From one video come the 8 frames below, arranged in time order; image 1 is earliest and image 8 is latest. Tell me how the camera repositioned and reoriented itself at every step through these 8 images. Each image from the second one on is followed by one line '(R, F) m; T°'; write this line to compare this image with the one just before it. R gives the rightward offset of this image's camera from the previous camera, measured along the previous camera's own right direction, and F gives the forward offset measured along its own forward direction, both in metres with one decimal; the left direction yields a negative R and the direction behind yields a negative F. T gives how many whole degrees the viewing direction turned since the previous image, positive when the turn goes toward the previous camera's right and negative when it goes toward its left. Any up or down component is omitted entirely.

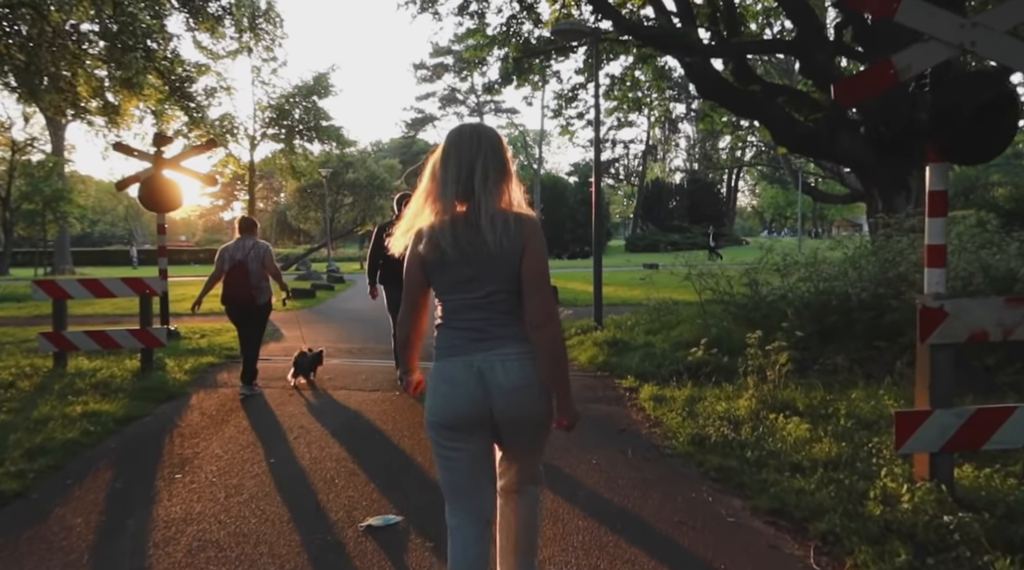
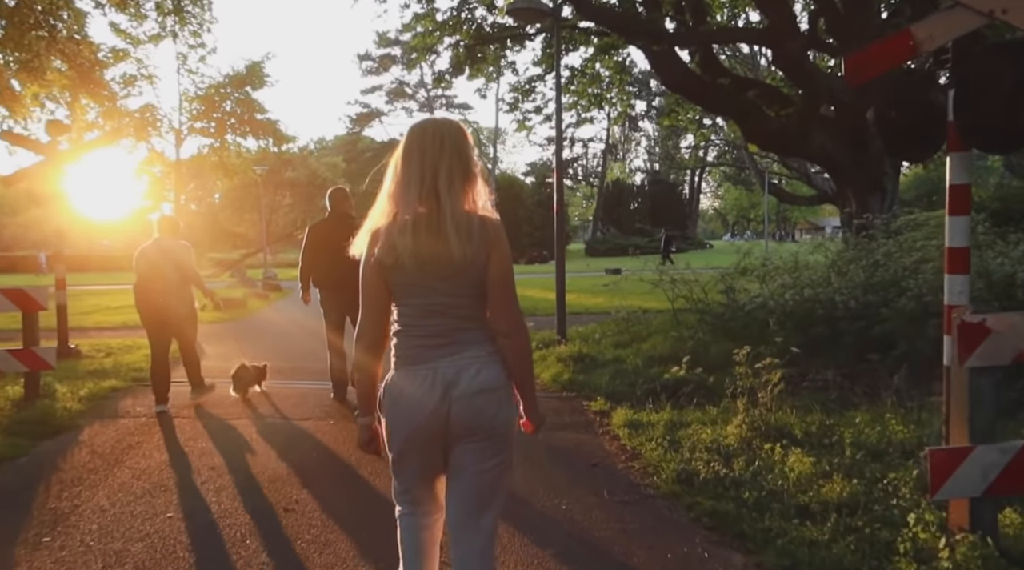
(0.0, +1.3) m; +3°
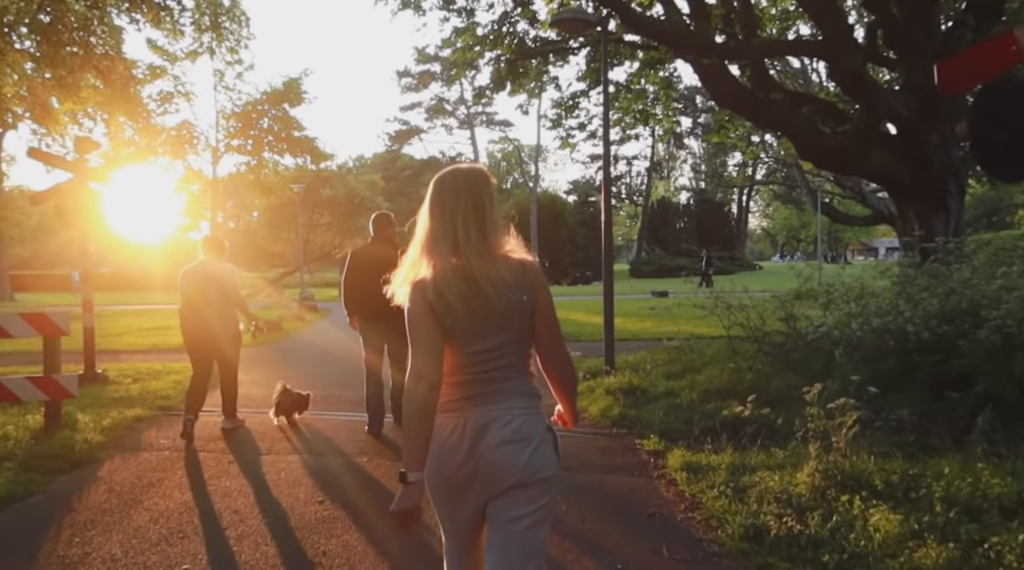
(-0.1, +0.6) m; -2°
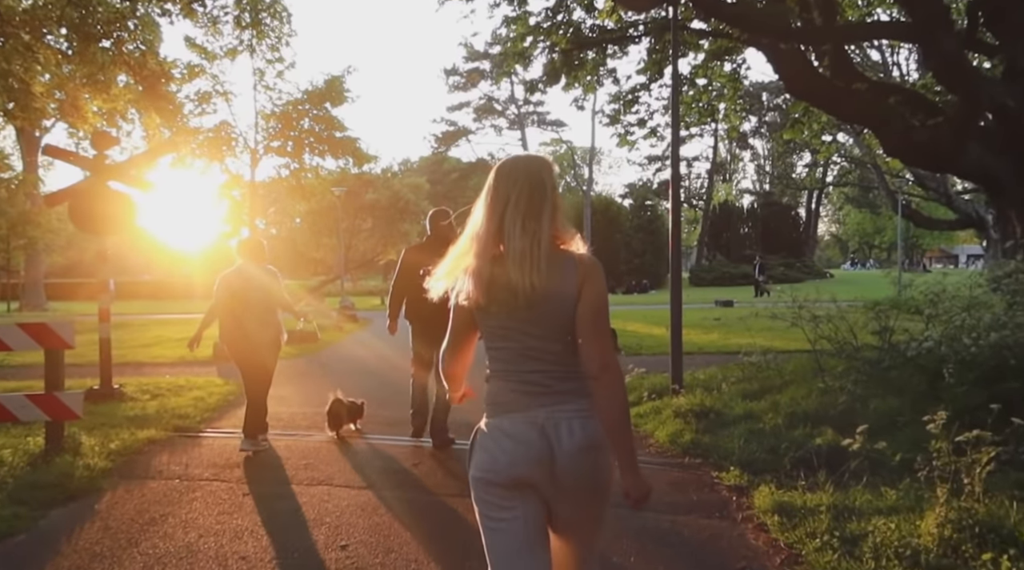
(-0.1, +1.0) m; -3°
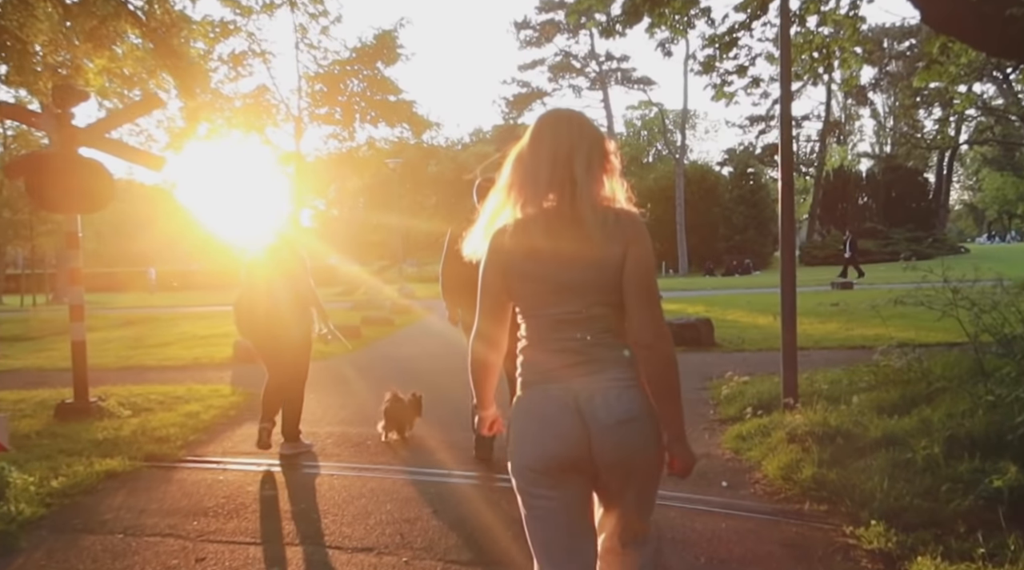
(+0.3, +2.0) m; -6°
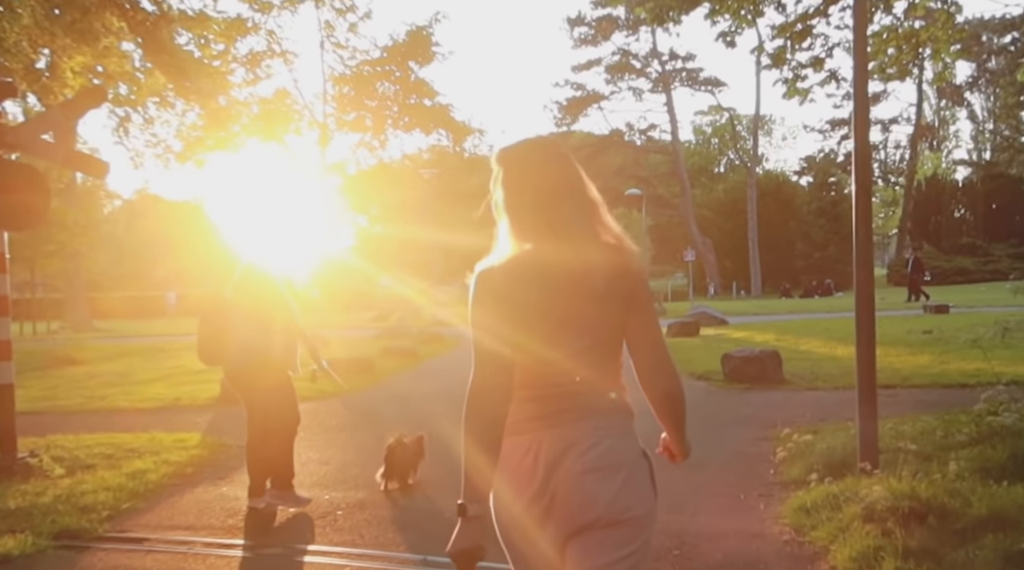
(+0.6, +1.4) m; -5°
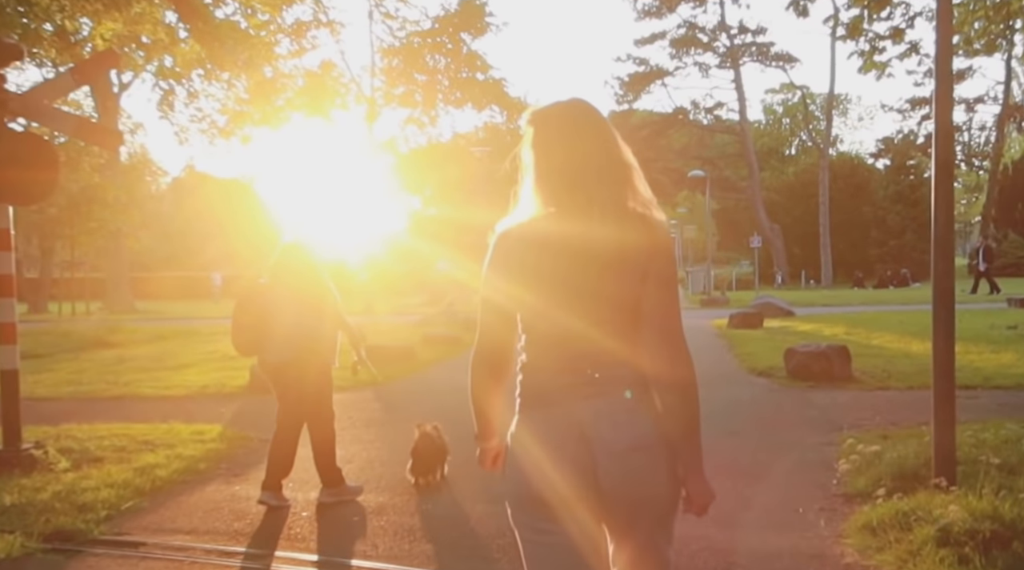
(+0.2, +0.6) m; -4°
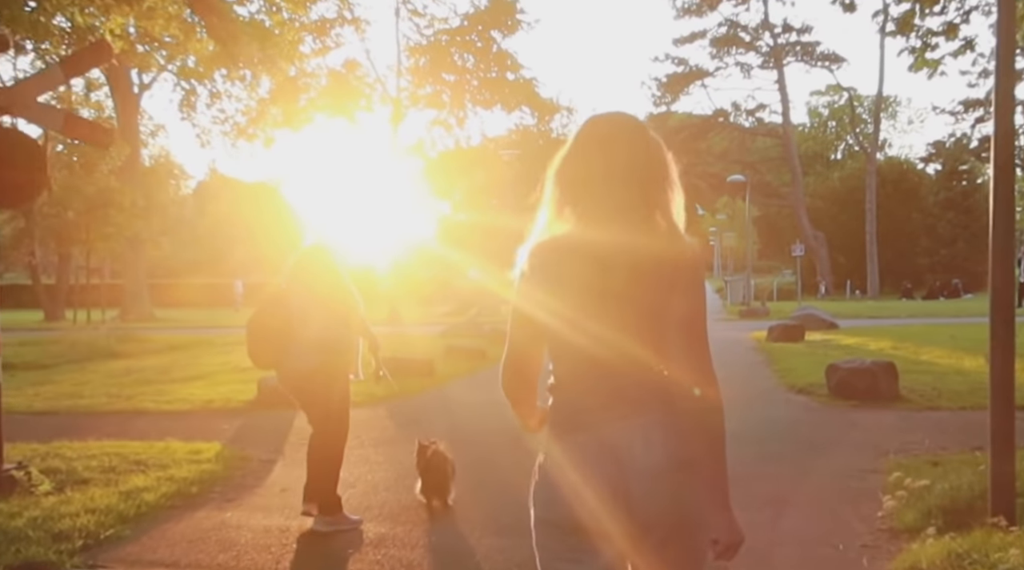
(+0.2, +0.5) m; -3°
